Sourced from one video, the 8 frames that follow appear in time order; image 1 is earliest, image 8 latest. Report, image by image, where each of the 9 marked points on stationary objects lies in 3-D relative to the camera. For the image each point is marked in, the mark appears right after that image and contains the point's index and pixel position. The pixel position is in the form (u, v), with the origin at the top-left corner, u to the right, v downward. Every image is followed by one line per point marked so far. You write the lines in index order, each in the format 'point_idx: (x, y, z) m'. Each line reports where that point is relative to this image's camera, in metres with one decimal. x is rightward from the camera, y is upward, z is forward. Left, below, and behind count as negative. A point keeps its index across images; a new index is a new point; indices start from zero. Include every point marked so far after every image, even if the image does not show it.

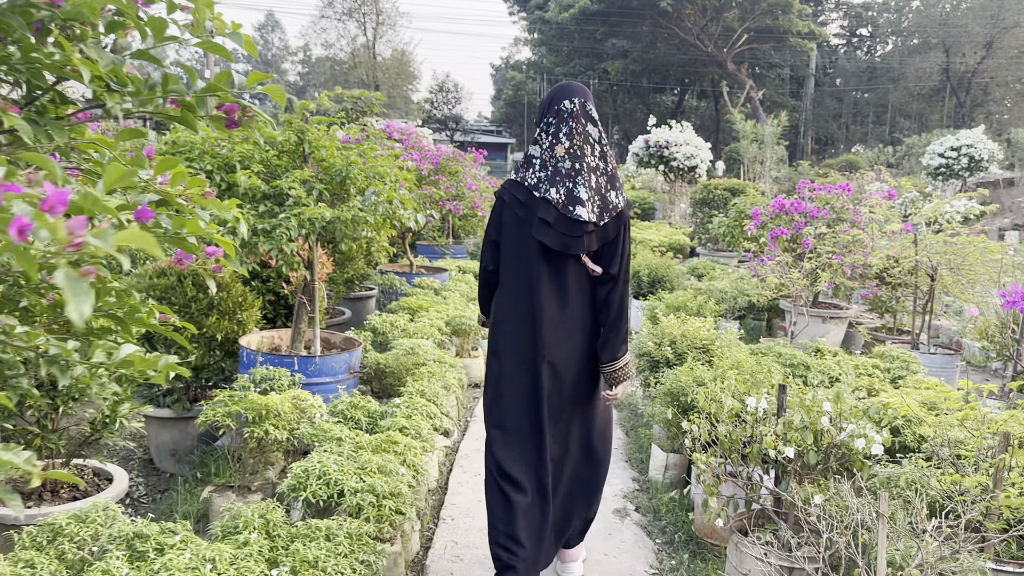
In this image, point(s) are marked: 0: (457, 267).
0: (-0.5, +0.2, +7.0) m
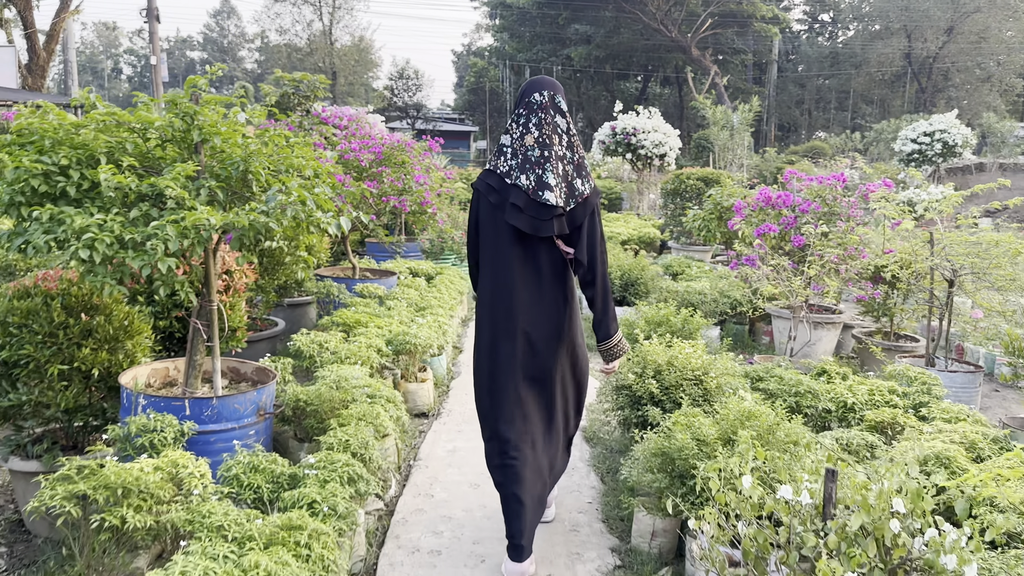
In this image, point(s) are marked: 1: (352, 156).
0: (-0.8, +0.1, +6.3) m
1: (-1.0, +0.8, +5.1) m
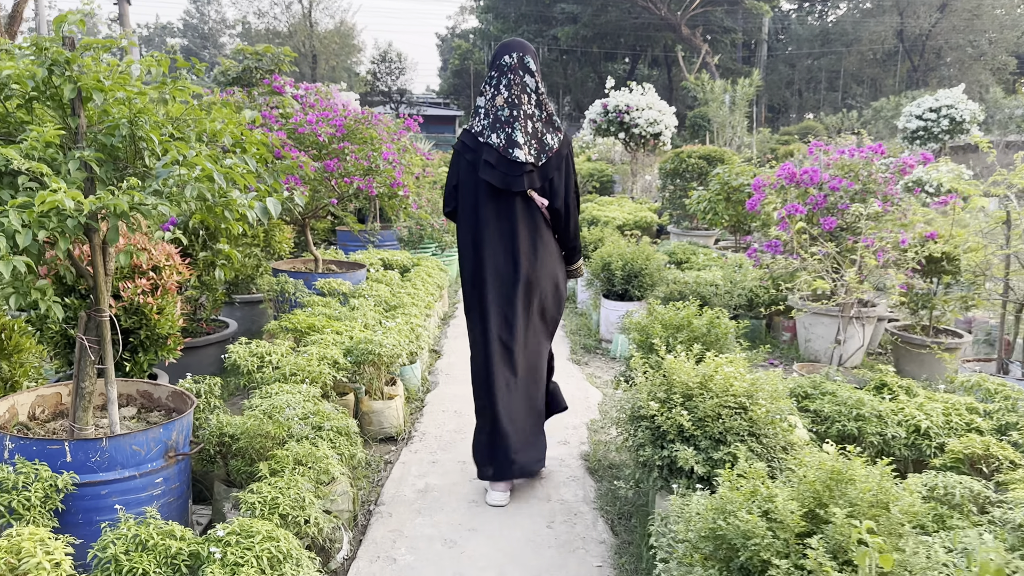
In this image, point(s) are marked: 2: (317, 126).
0: (-0.9, +0.2, +5.5) m
1: (-1.1, +0.8, +4.4) m
2: (-1.0, +0.9, +4.4) m
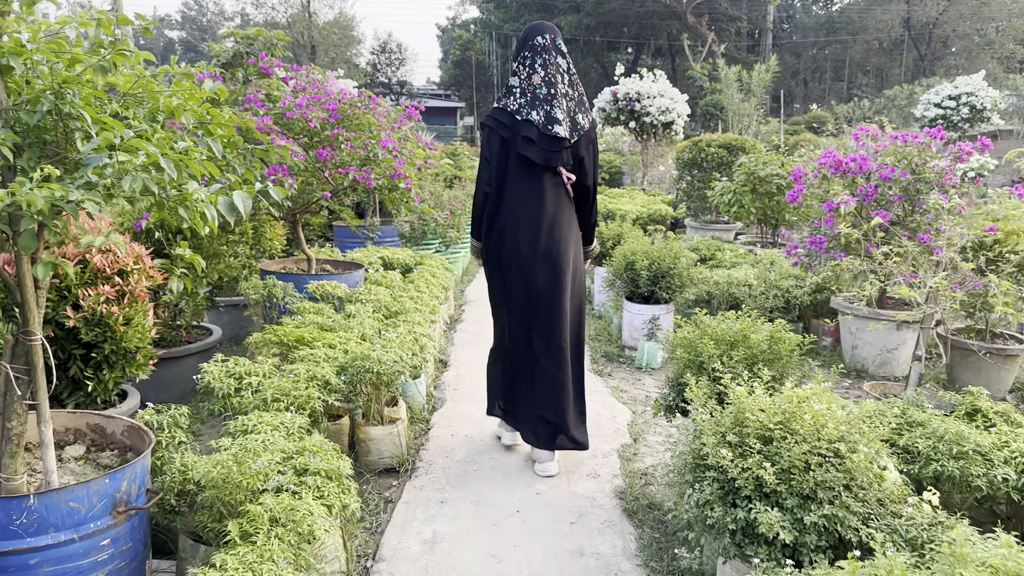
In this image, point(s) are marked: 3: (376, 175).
0: (-0.8, +0.2, +5.1) m
1: (-1.0, +0.8, +3.9) m
2: (-1.0, +0.8, +3.9) m
3: (-0.7, +0.5, +4.0) m
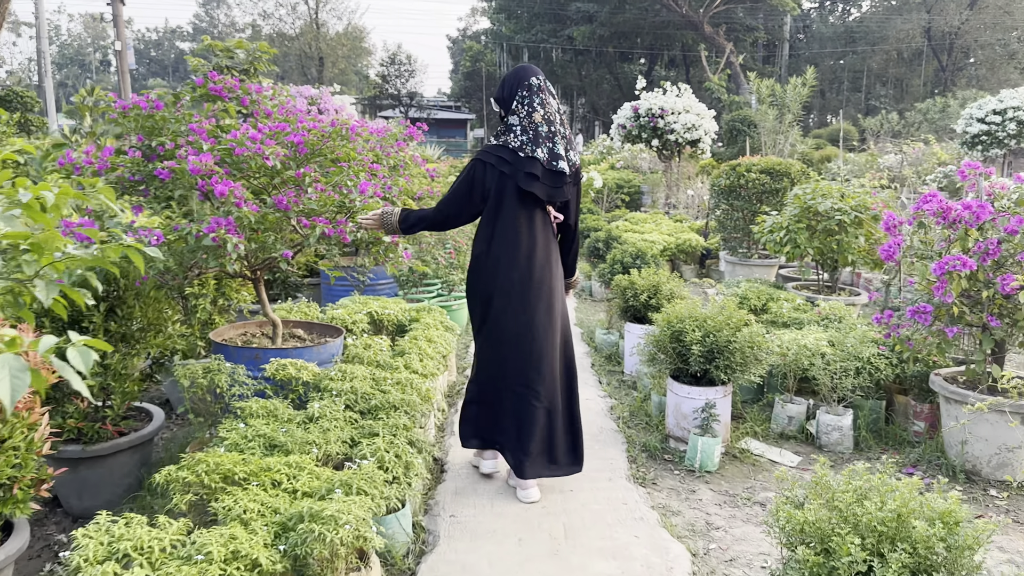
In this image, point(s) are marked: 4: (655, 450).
0: (-0.7, -0.1, +4.2) m
1: (-1.0, +0.5, +3.1) m
2: (-0.9, +0.5, +3.0) m
3: (-0.6, +0.2, +3.2) m
4: (+0.6, -0.7, +3.4) m
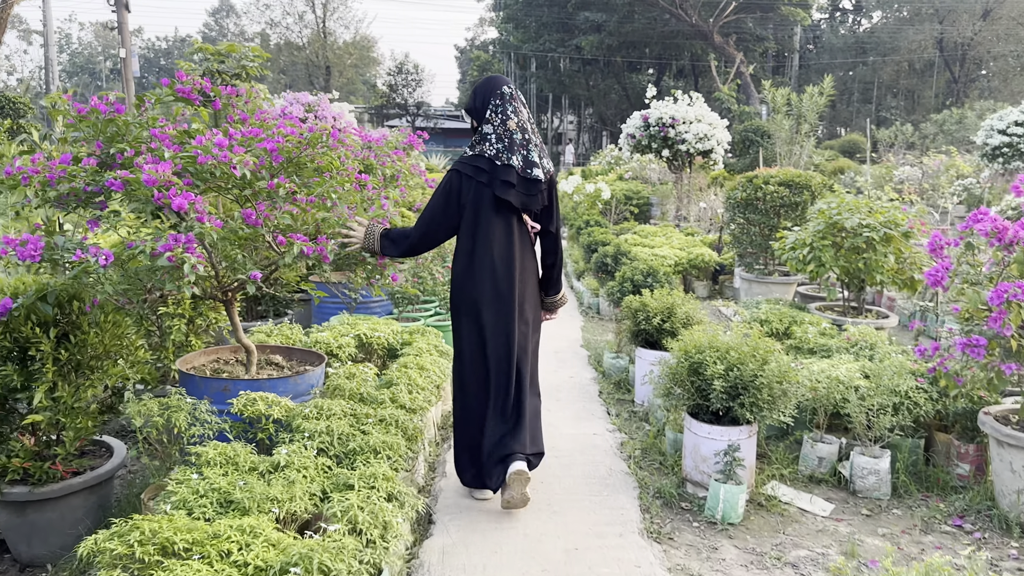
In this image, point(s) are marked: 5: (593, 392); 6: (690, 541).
0: (-0.7, -0.2, +3.9) m
1: (-1.0, +0.4, +2.7) m
2: (-0.9, +0.4, +2.7) m
3: (-0.6, +0.1, +2.8) m
4: (+0.6, -0.8, +3.0) m
5: (+0.4, -0.5, +4.2) m
6: (+0.6, -0.8, +2.7) m
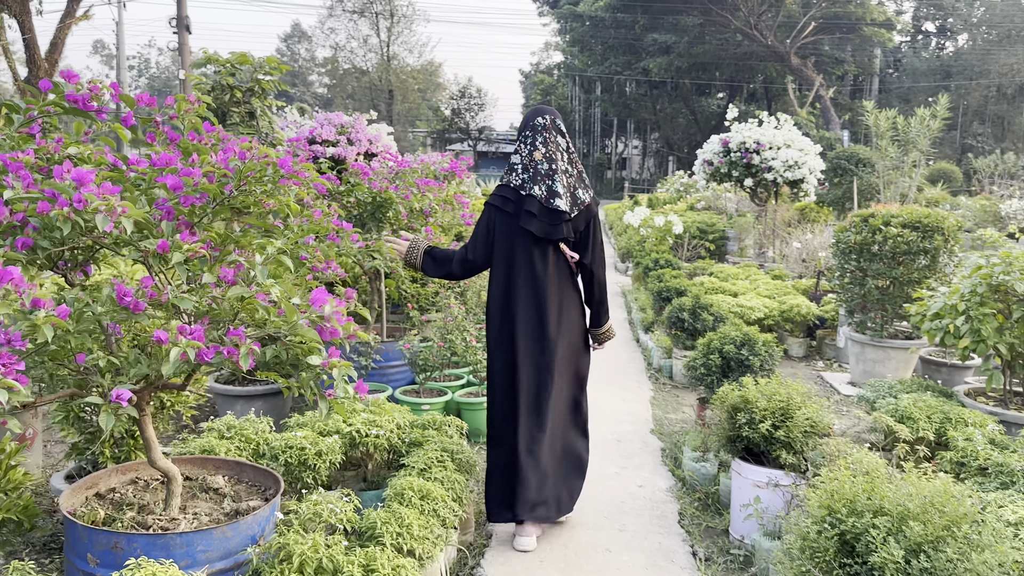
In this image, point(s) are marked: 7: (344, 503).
0: (-0.6, -0.5, +2.8) m
1: (-0.9, +0.2, +1.7) m
2: (-0.8, +0.2, +1.7) m
3: (-0.5, -0.1, +1.8) m
4: (+0.7, -1.0, +1.8) m
5: (+0.6, -0.8, +3.1) m
6: (+0.6, -1.1, +1.6) m
7: (-0.5, -0.6, +2.3) m
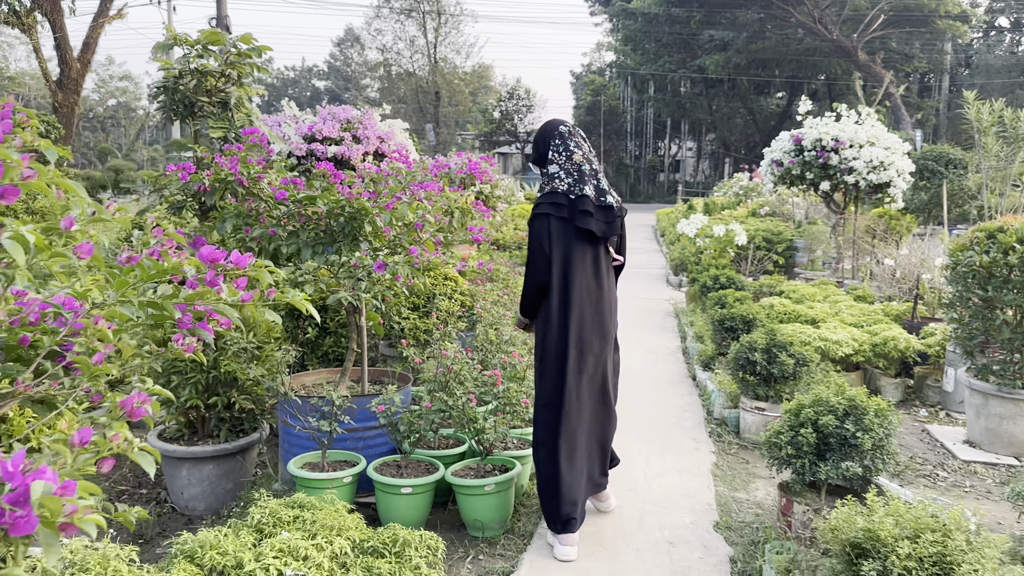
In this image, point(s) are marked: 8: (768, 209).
0: (-0.6, -0.7, +1.9) m
1: (-0.9, 0.0, +0.8) m
2: (-0.9, +0.1, +0.7) m
3: (-0.6, -0.2, +0.8) m
4: (+0.6, -1.2, +0.8) m
5: (+0.6, -1.0, +2.0) m
6: (+0.5, -1.2, +0.5) m
7: (-0.5, -0.7, +1.3) m
8: (+3.2, +1.0, +10.5) m
